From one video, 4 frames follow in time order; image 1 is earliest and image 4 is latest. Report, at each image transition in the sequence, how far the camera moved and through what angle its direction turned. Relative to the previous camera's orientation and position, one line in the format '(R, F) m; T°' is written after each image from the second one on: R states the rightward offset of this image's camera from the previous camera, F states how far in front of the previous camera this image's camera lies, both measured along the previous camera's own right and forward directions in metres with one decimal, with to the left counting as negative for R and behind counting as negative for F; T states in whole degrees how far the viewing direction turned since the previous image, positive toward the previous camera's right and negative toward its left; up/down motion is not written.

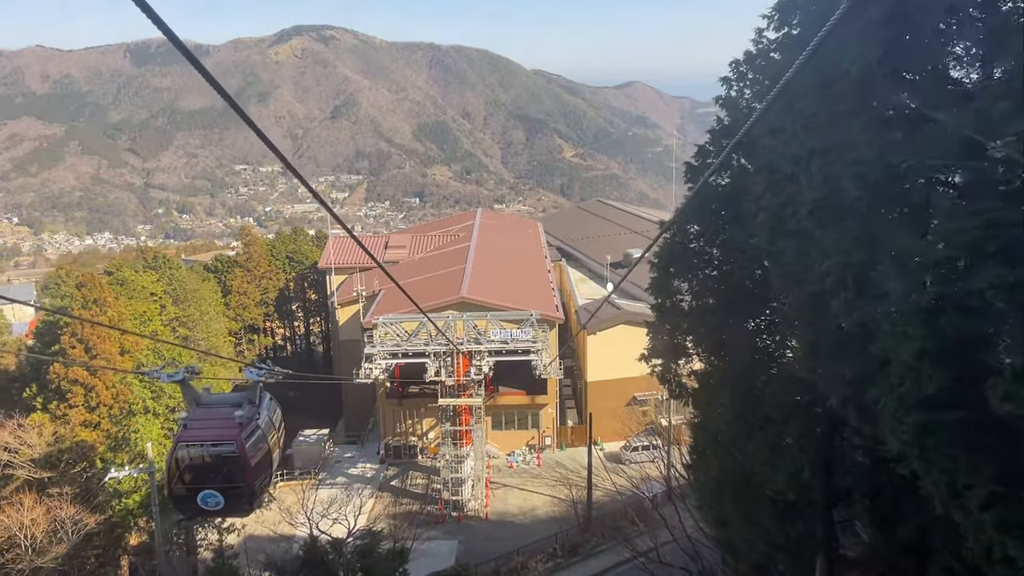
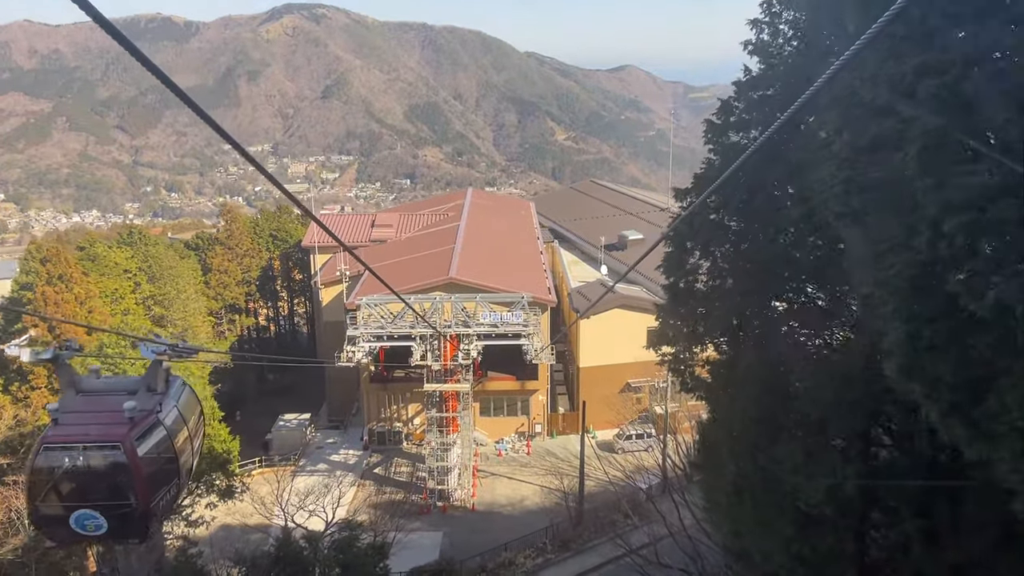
(0.0, +0.7) m; +1°
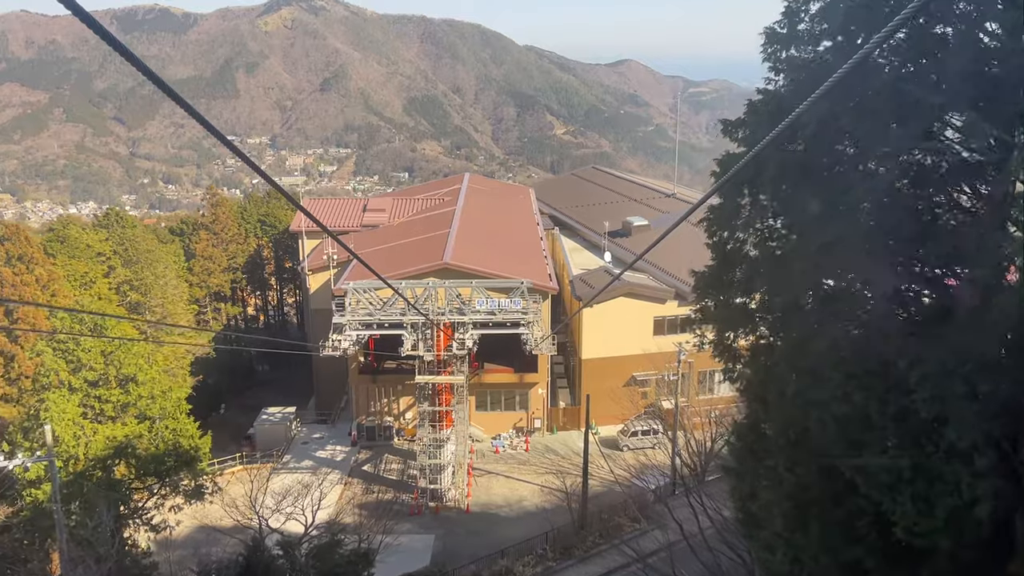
(0.0, +1.0) m; 0°
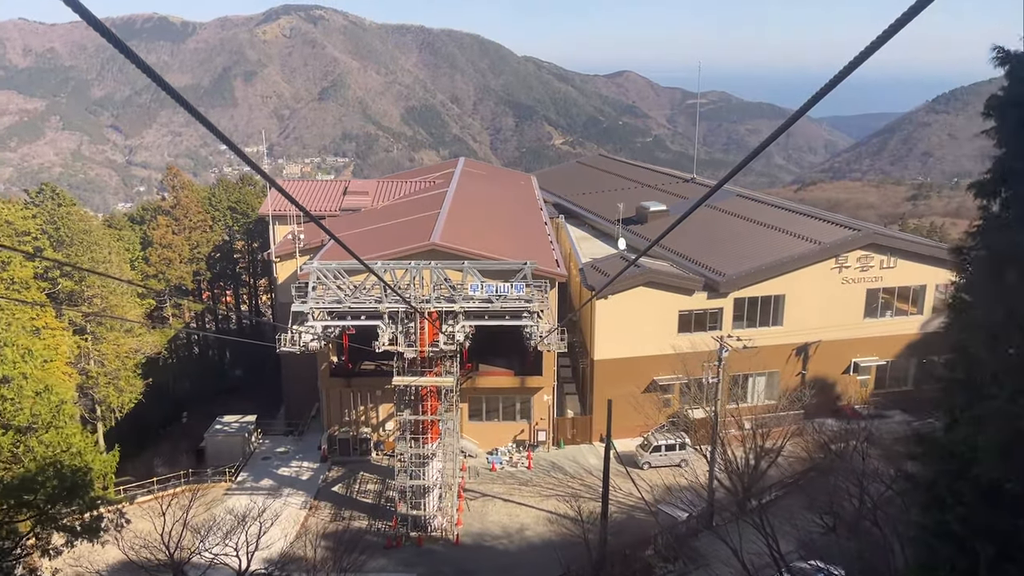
(-0.1, +2.3) m; 0°
